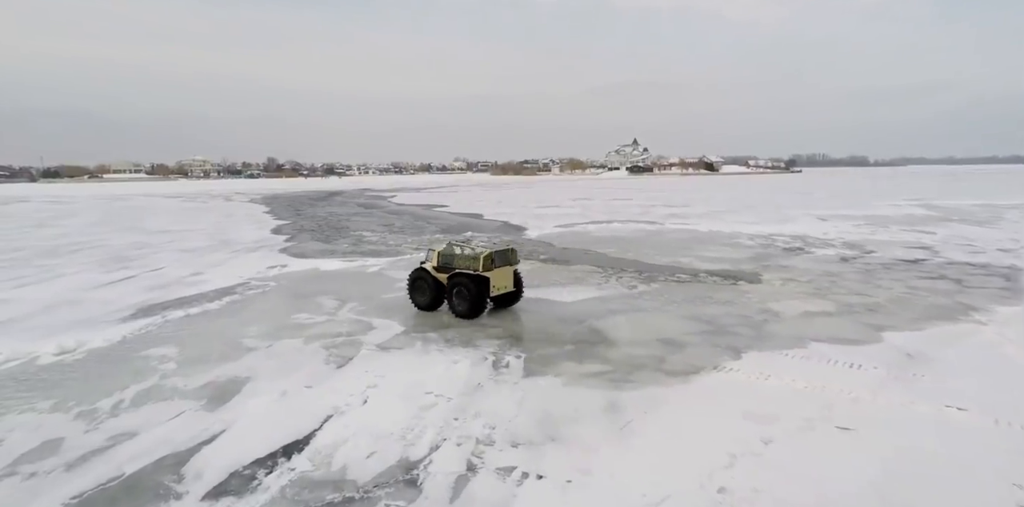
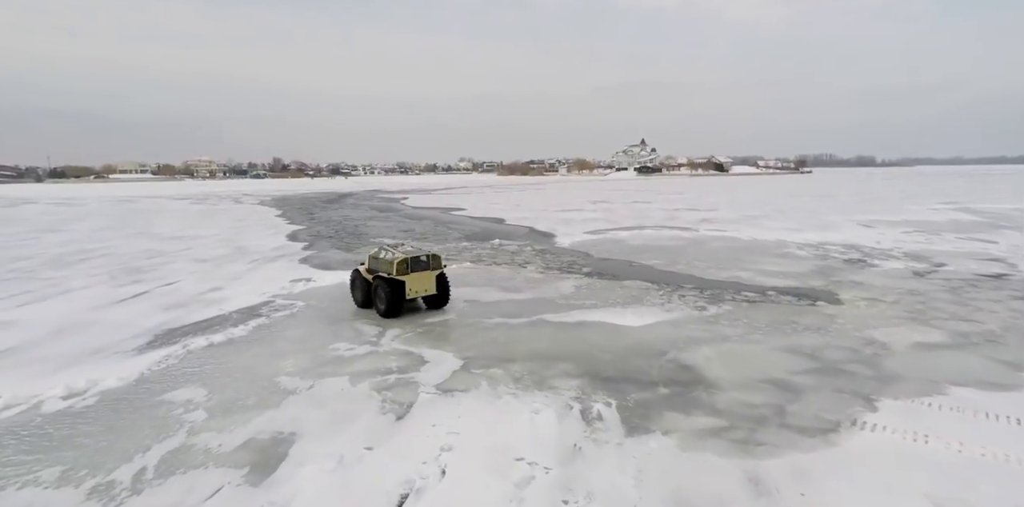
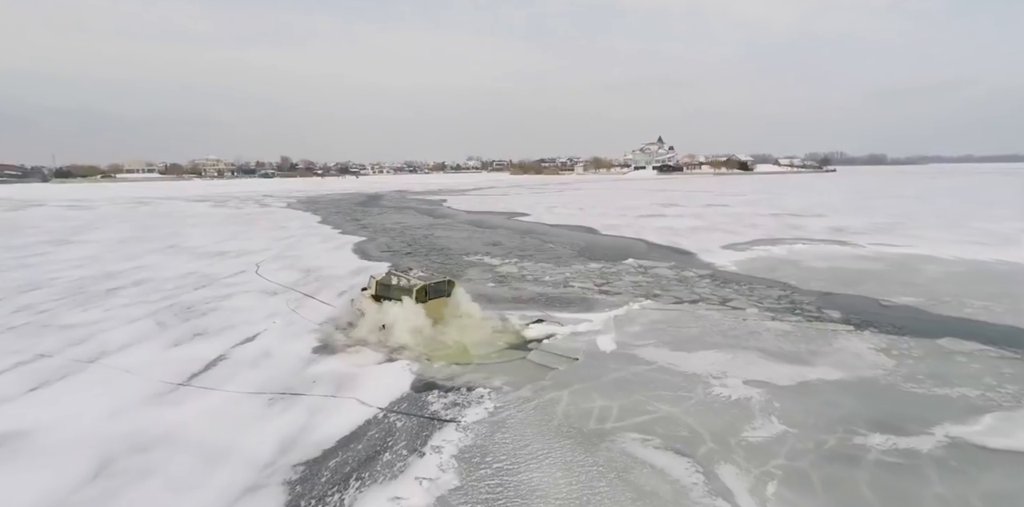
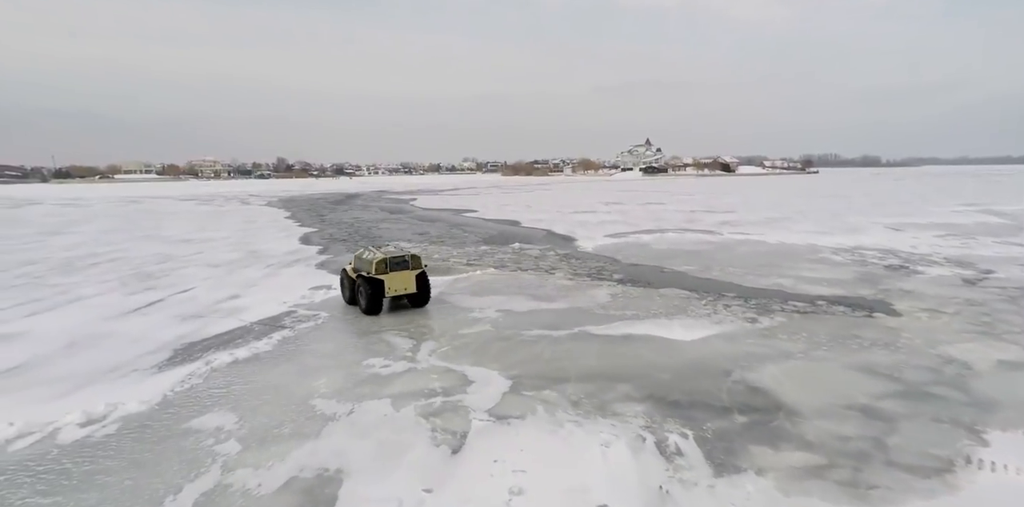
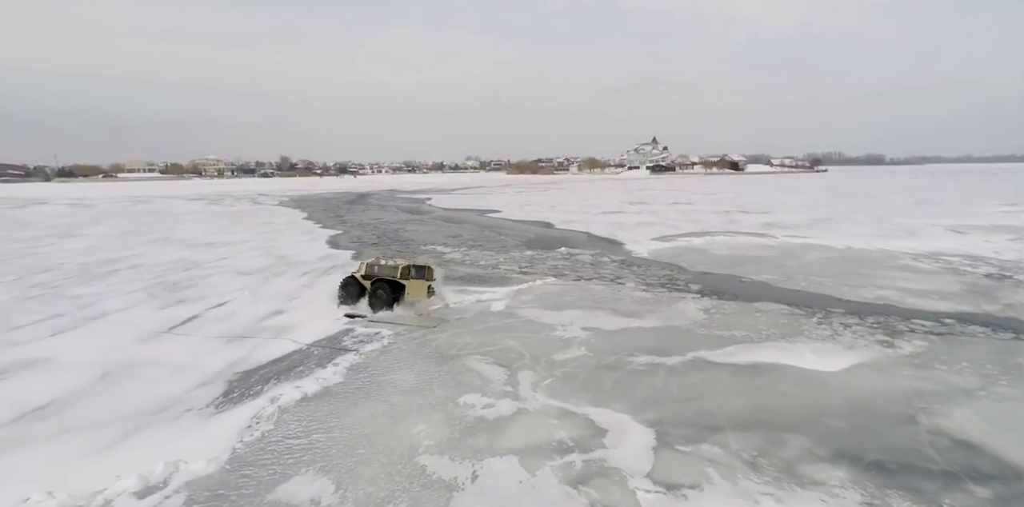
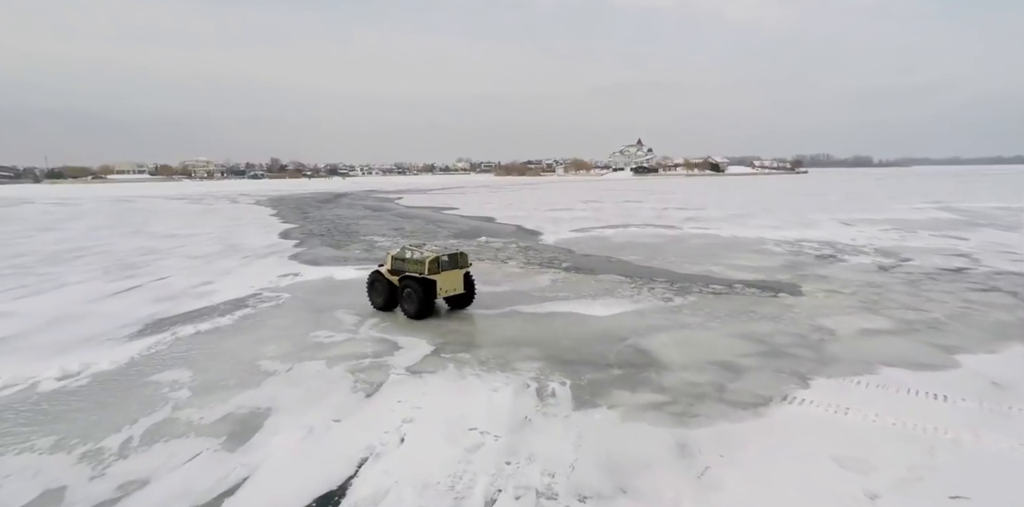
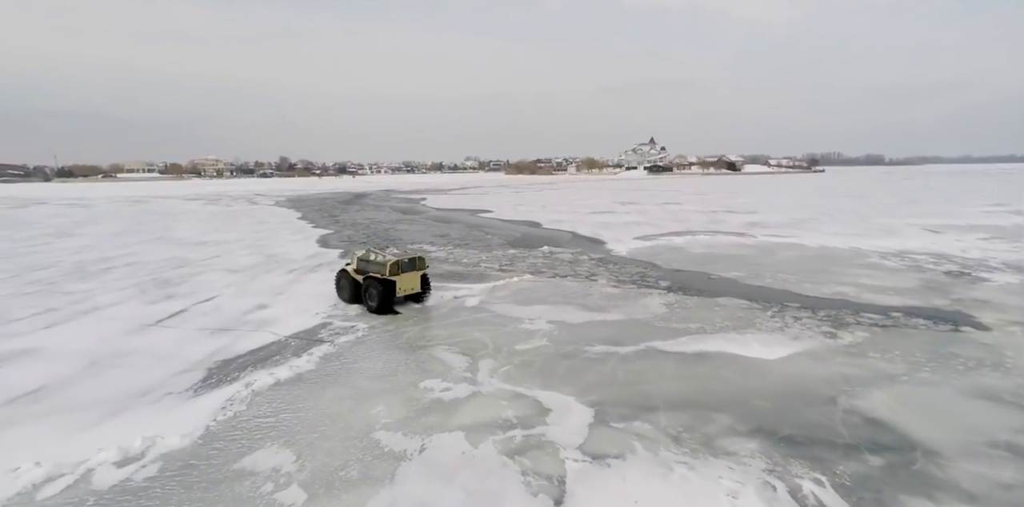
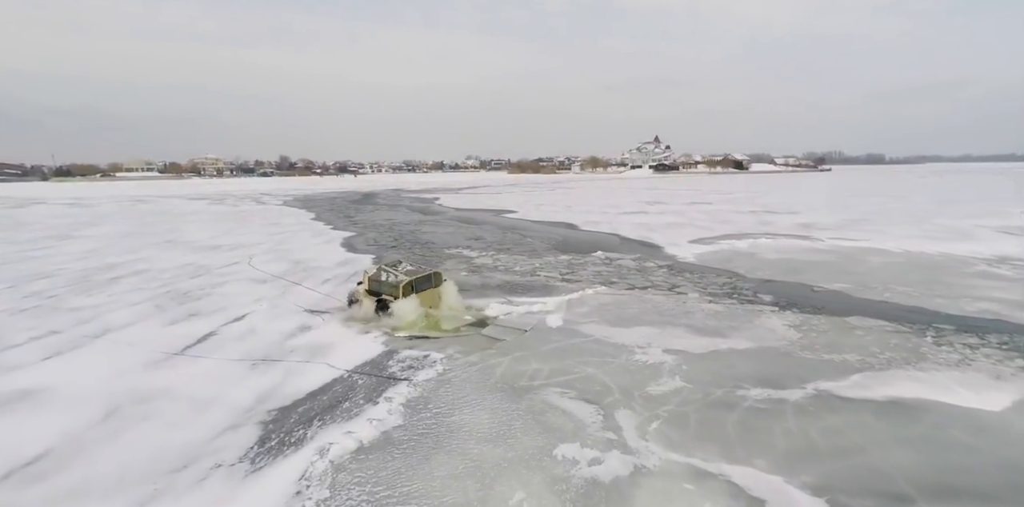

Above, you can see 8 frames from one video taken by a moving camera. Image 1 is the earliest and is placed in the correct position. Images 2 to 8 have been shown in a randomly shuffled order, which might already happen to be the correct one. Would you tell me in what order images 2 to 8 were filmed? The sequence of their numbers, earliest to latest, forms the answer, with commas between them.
6, 2, 4, 7, 5, 8, 3
